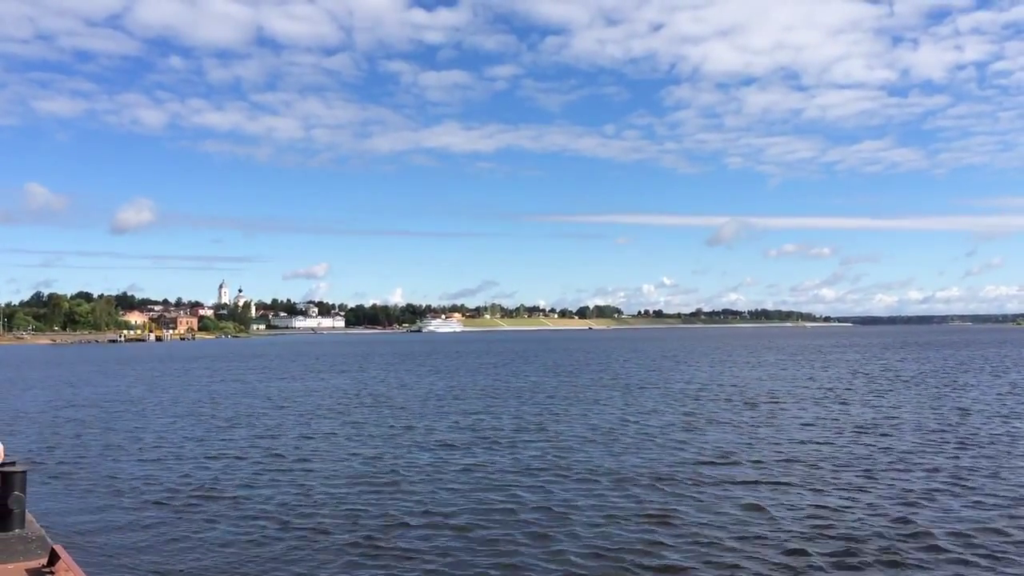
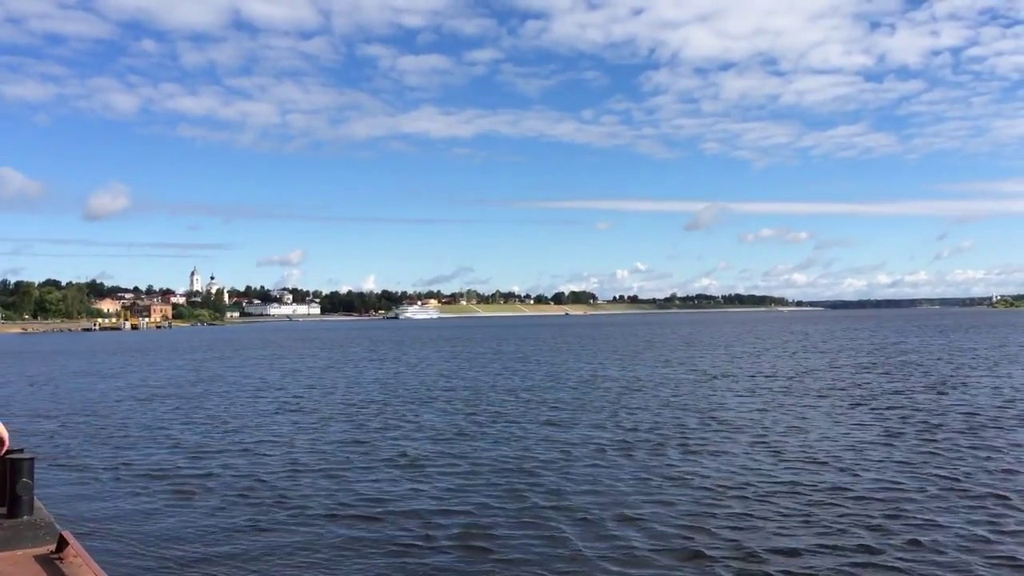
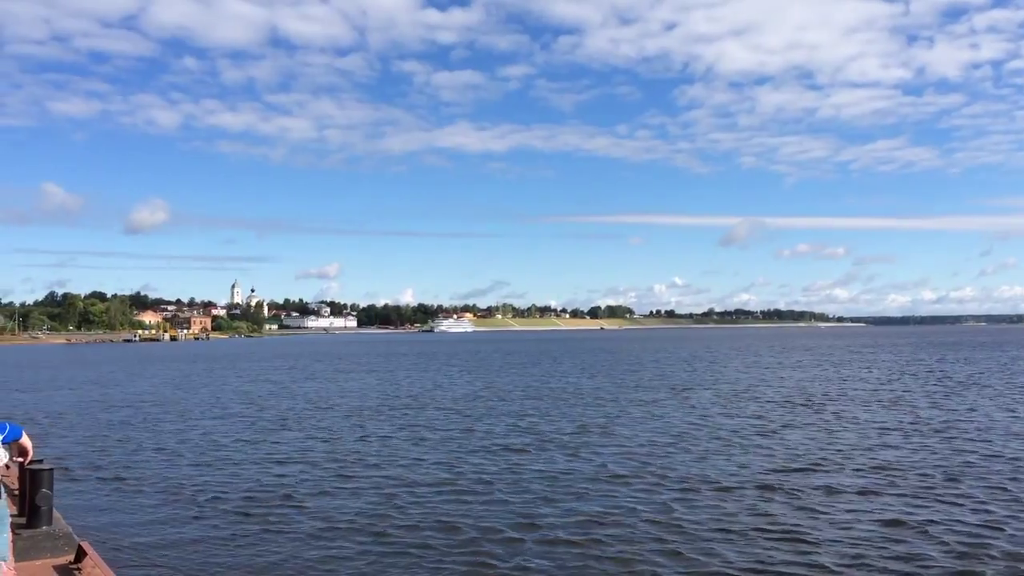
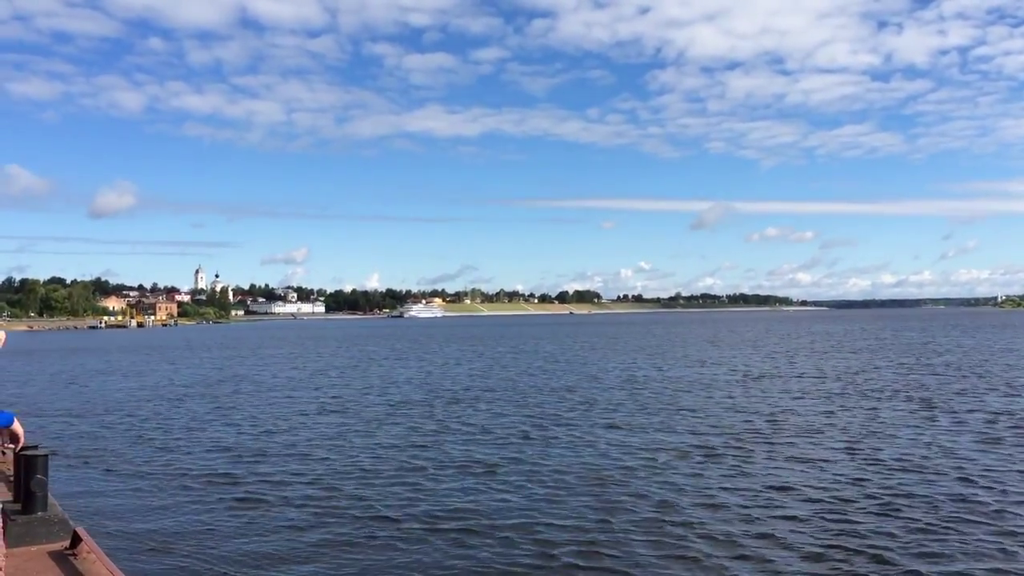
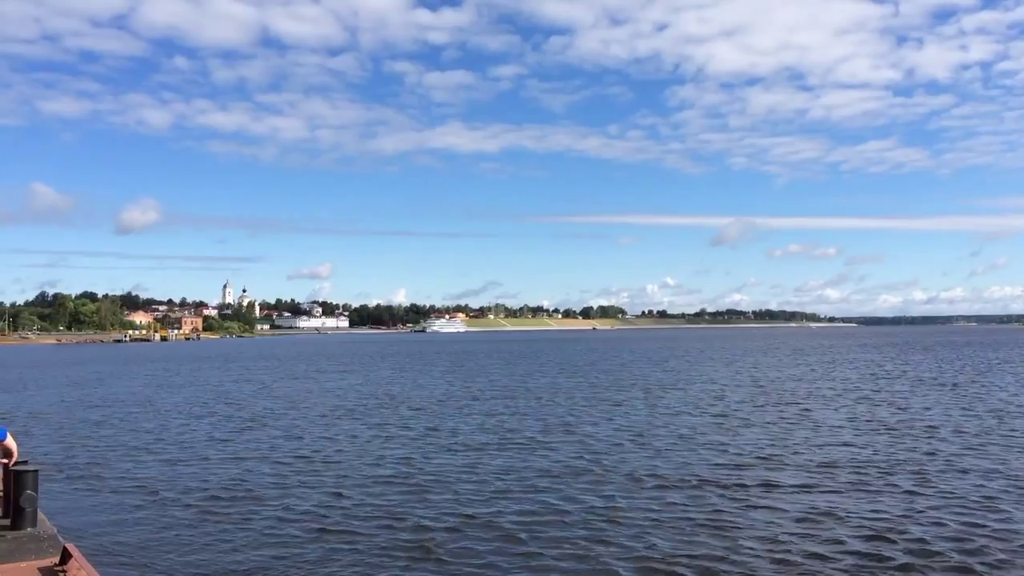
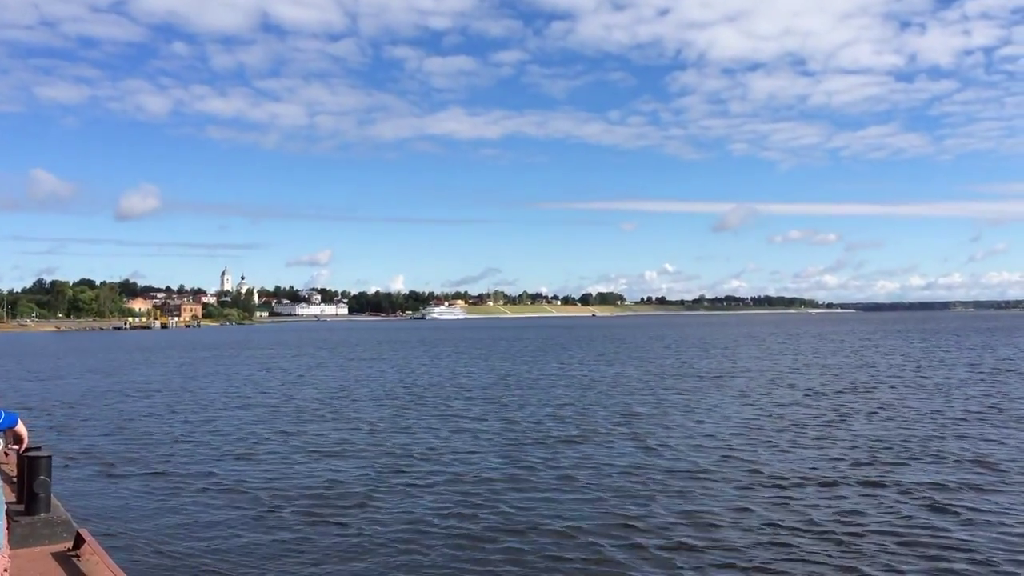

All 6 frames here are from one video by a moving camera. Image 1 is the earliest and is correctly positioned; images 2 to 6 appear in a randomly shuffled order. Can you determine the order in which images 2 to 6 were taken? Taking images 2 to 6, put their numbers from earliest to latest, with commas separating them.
5, 3, 6, 2, 4
